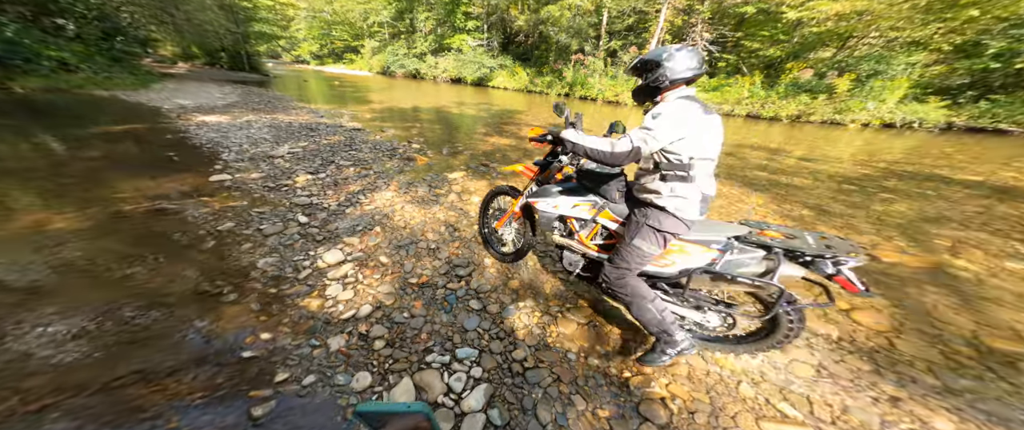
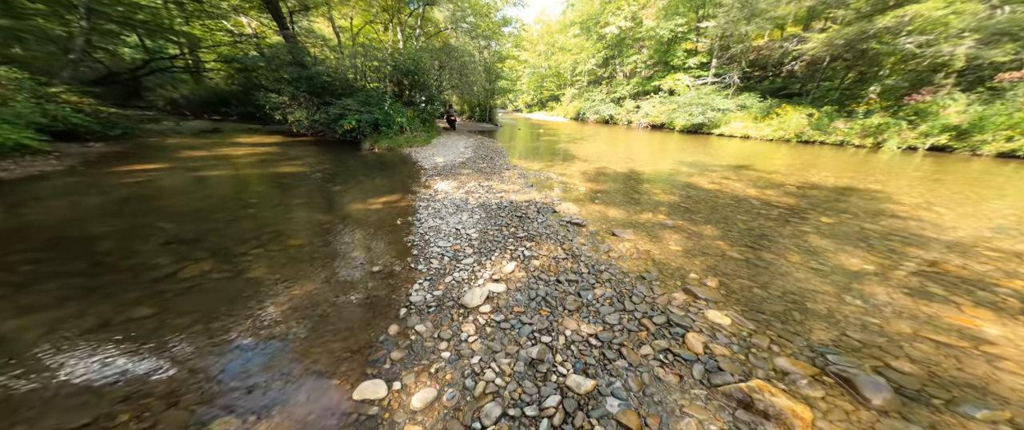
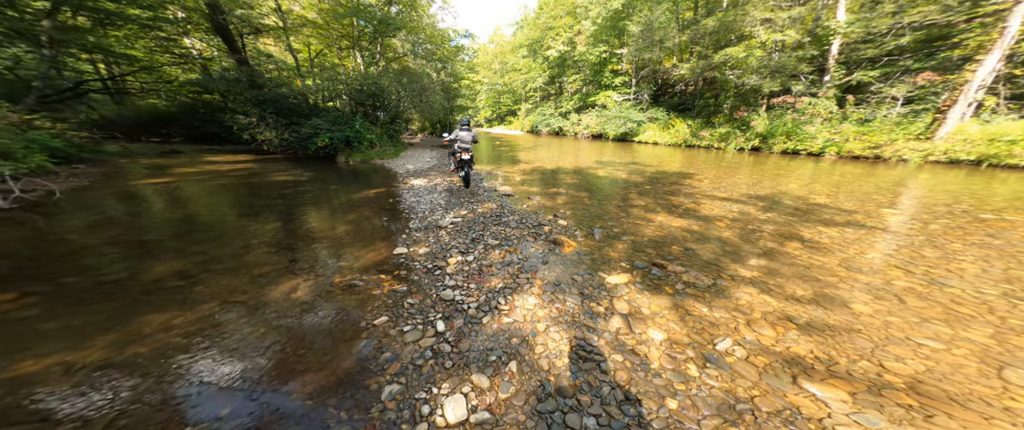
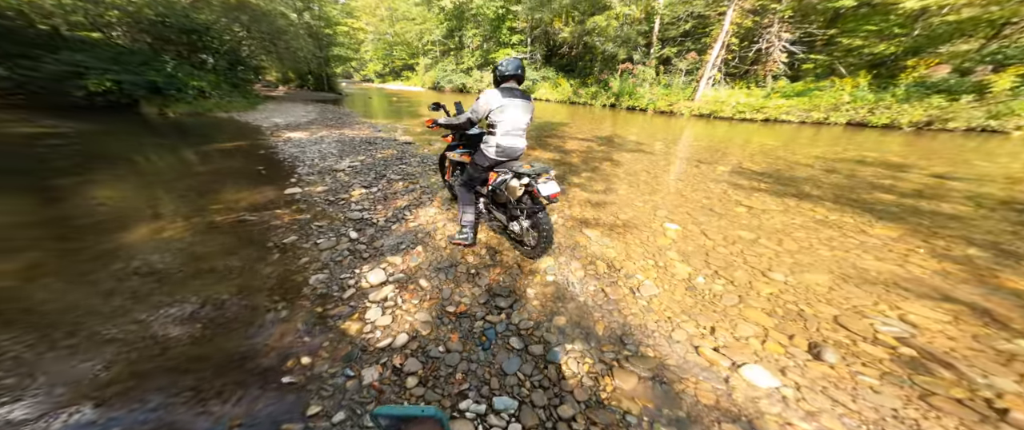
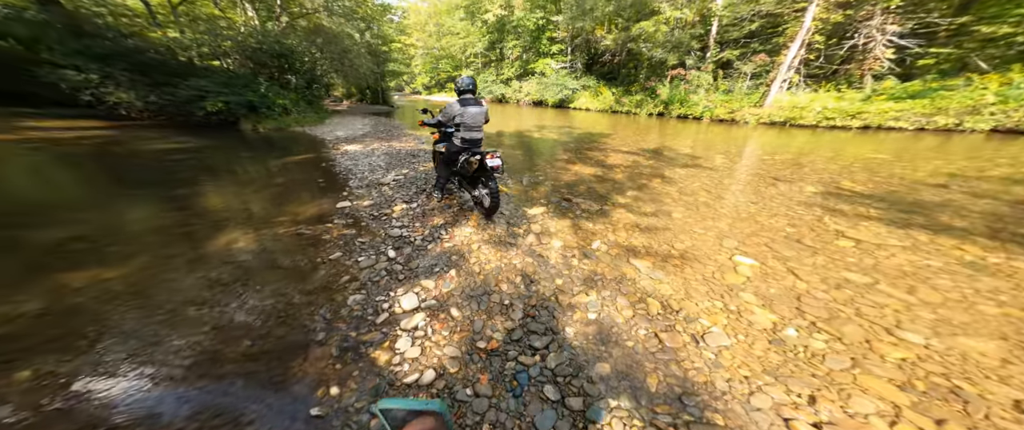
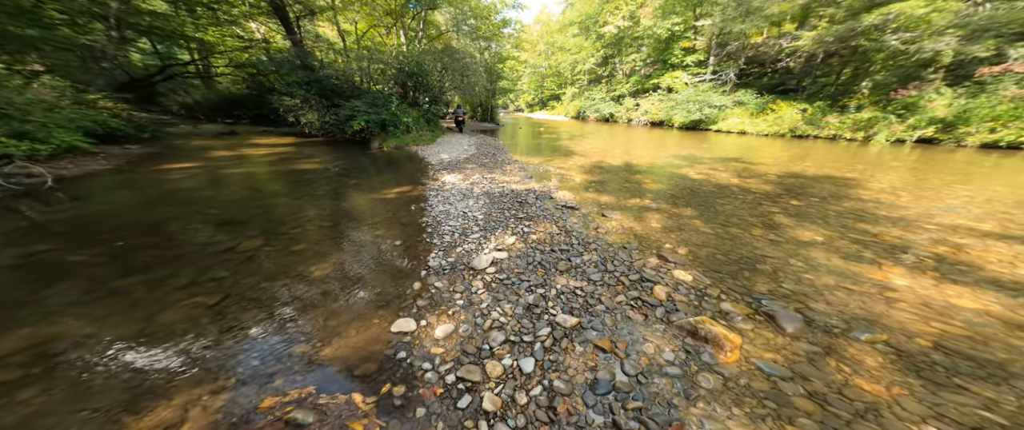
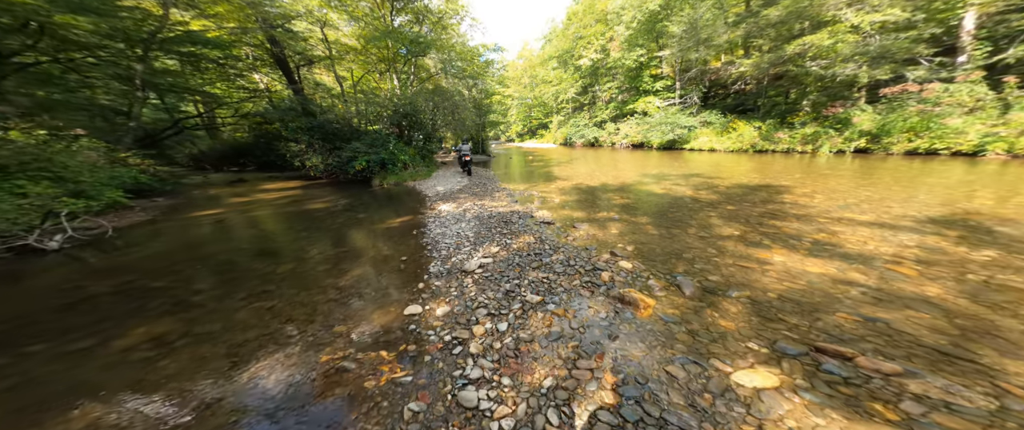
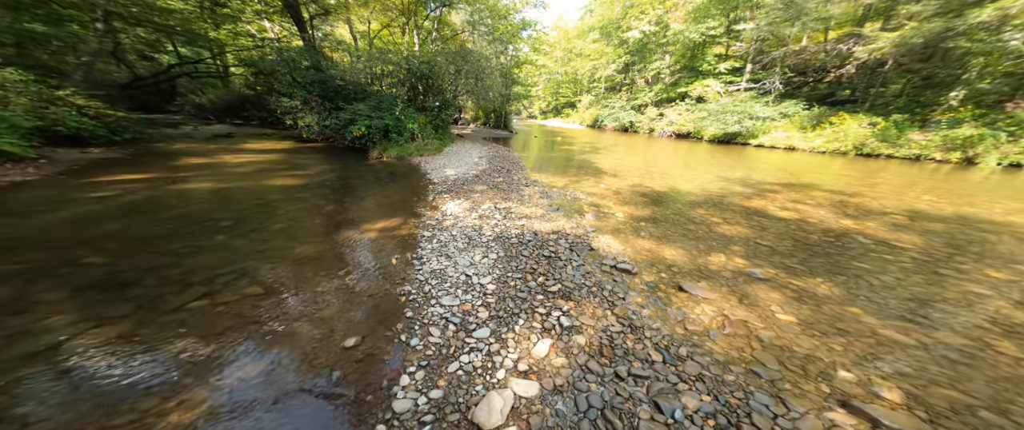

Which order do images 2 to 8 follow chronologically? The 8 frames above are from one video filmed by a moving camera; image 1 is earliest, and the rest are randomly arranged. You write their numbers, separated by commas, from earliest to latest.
4, 5, 3, 7, 6, 2, 8
